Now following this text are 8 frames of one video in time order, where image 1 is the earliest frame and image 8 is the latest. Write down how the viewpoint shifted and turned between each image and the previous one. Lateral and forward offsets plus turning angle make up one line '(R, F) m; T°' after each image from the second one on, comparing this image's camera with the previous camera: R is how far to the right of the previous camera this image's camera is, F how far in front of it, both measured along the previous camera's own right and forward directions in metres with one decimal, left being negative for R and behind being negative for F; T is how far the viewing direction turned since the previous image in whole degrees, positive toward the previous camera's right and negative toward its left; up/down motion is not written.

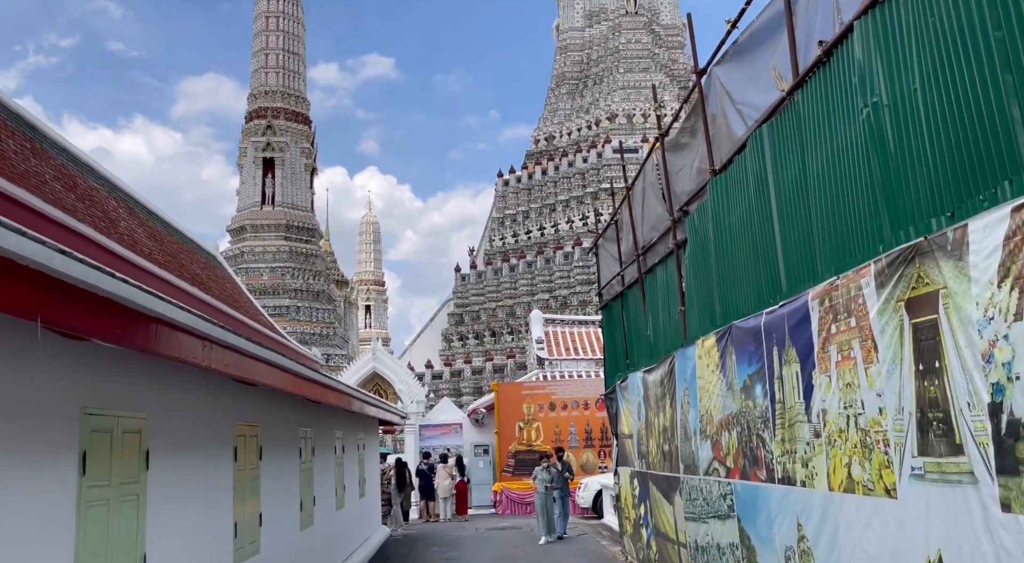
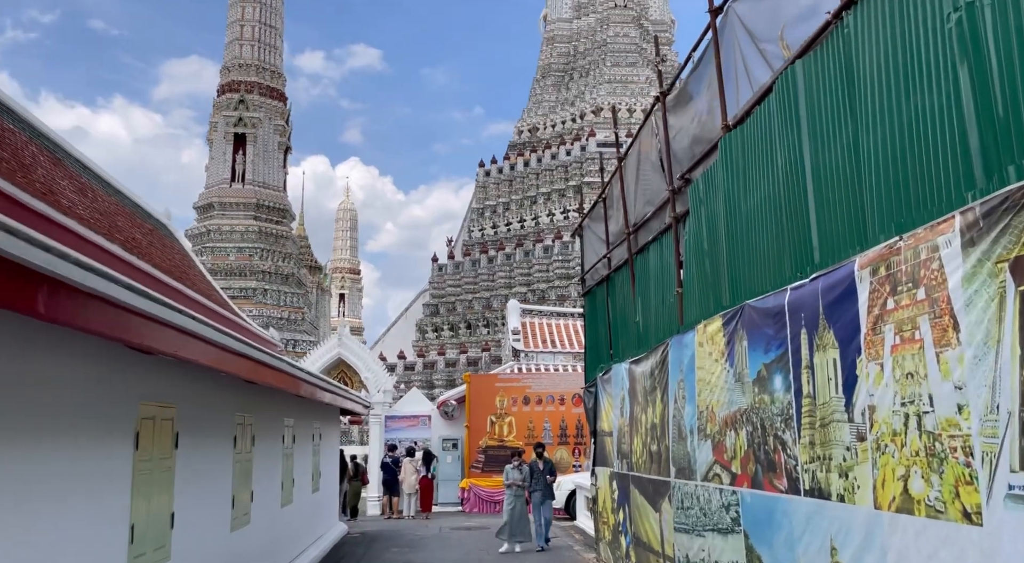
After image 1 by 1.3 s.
(0.0, +1.0) m; +1°
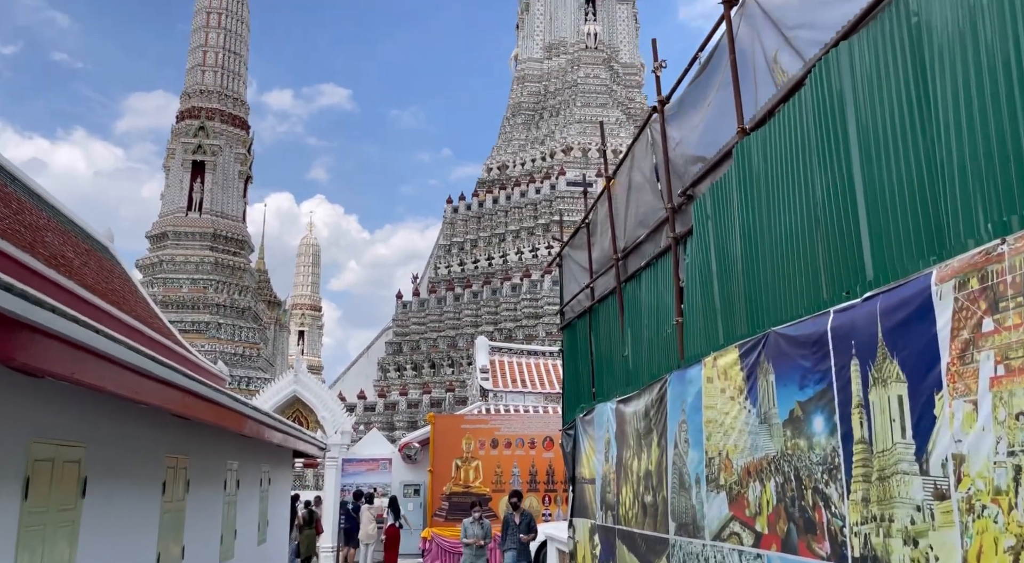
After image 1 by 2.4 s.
(-0.1, +0.8) m; +2°
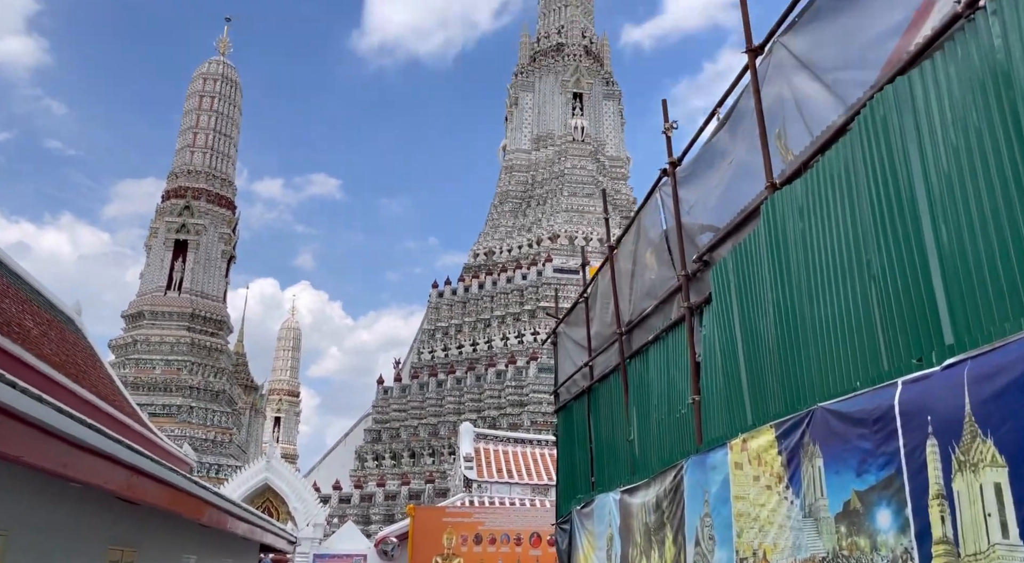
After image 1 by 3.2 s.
(-0.1, +0.6) m; +1°
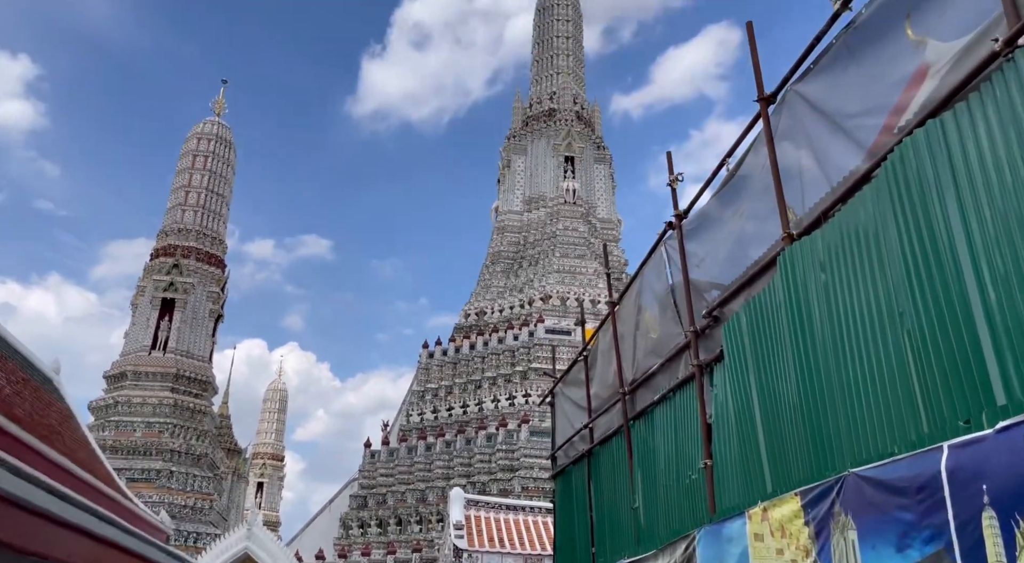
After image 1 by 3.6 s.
(-0.1, +0.3) m; +1°
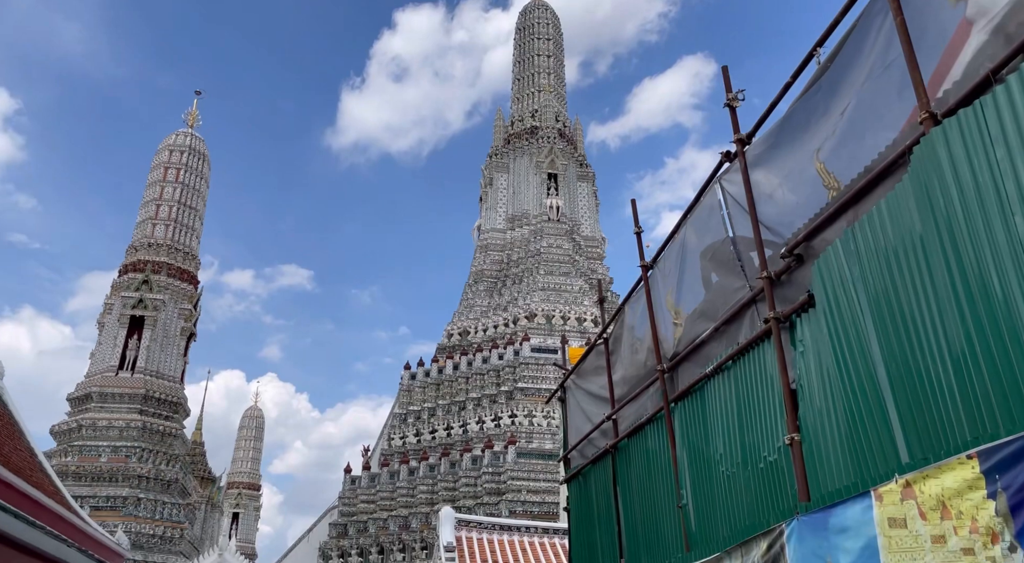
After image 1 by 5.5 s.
(-0.2, +1.1) m; +1°
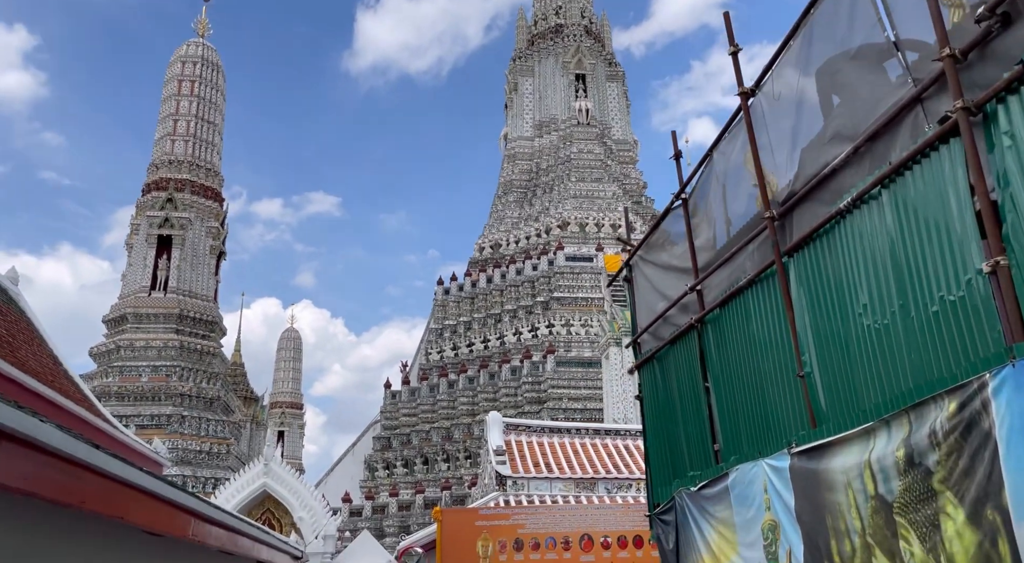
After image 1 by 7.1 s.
(-0.3, +0.9) m; -2°
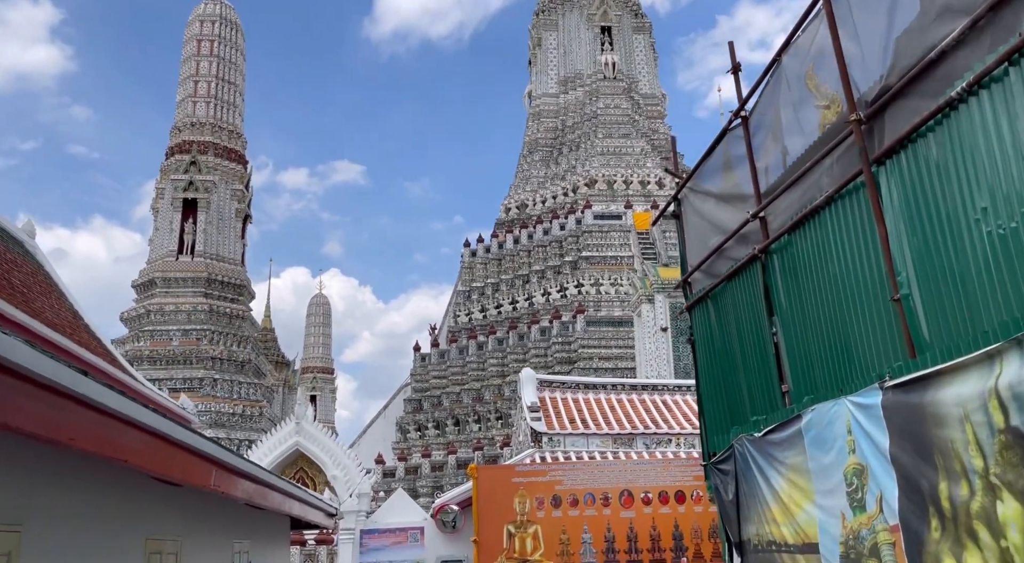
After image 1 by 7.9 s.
(-0.1, +0.5) m; -2°
